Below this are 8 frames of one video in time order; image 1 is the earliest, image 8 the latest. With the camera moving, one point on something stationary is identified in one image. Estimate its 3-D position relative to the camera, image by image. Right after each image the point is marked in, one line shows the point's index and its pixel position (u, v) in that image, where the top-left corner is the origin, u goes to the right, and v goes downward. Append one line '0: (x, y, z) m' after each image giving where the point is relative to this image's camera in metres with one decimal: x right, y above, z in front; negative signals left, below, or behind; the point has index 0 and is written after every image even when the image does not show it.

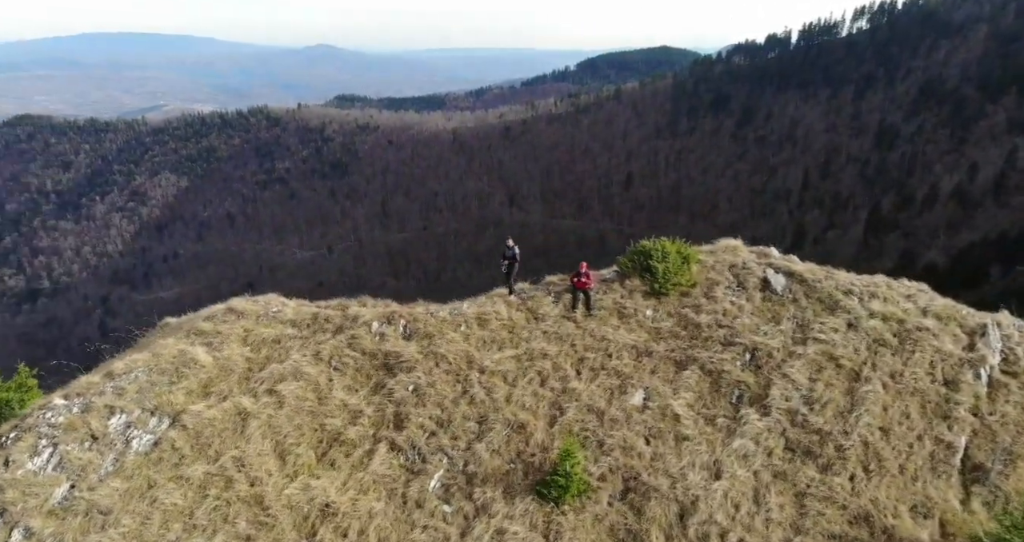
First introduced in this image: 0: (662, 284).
0: (+5.0, -0.5, +18.9) m
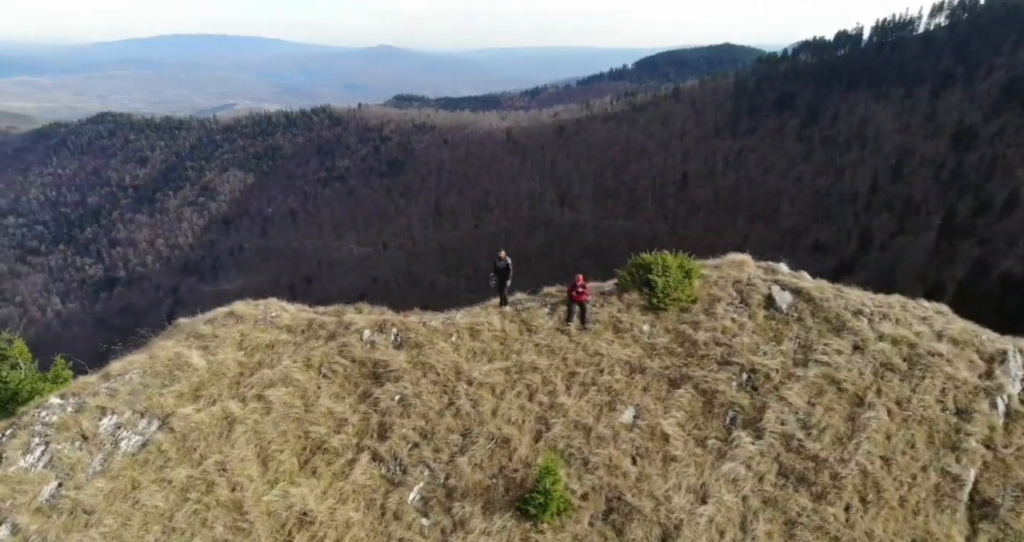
0: (+4.8, -0.9, +18.5) m
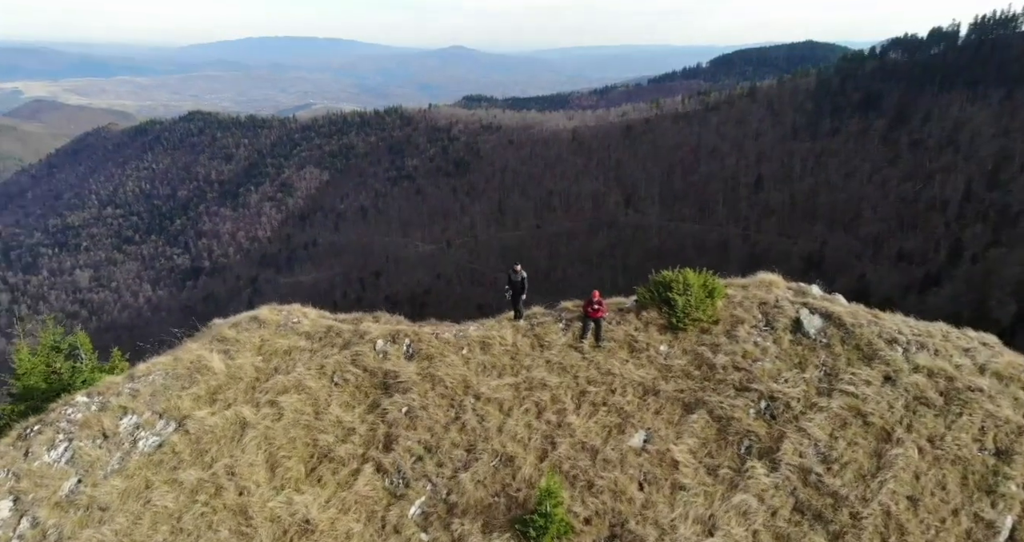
0: (+5.2, -1.5, +17.9) m
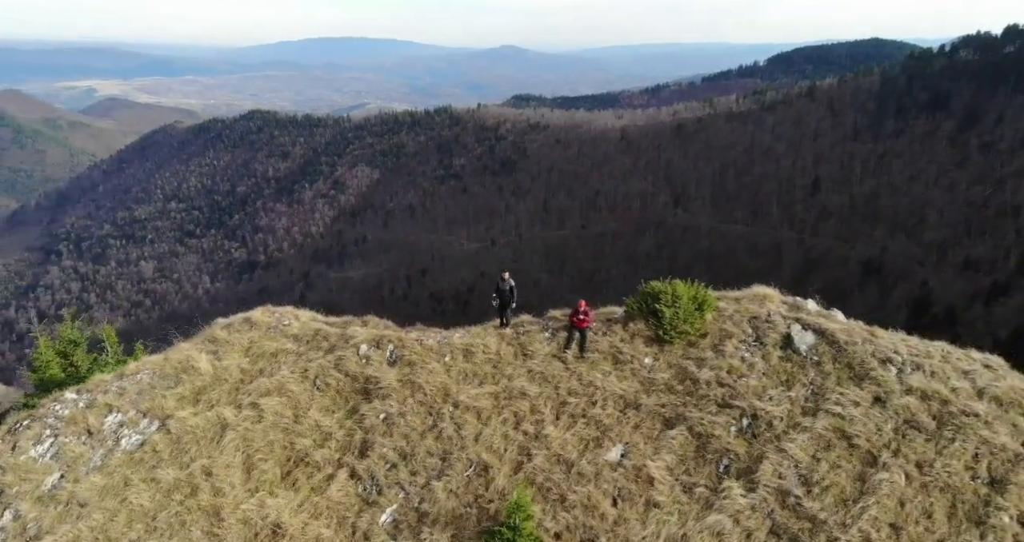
0: (+4.7, -1.8, +17.5) m
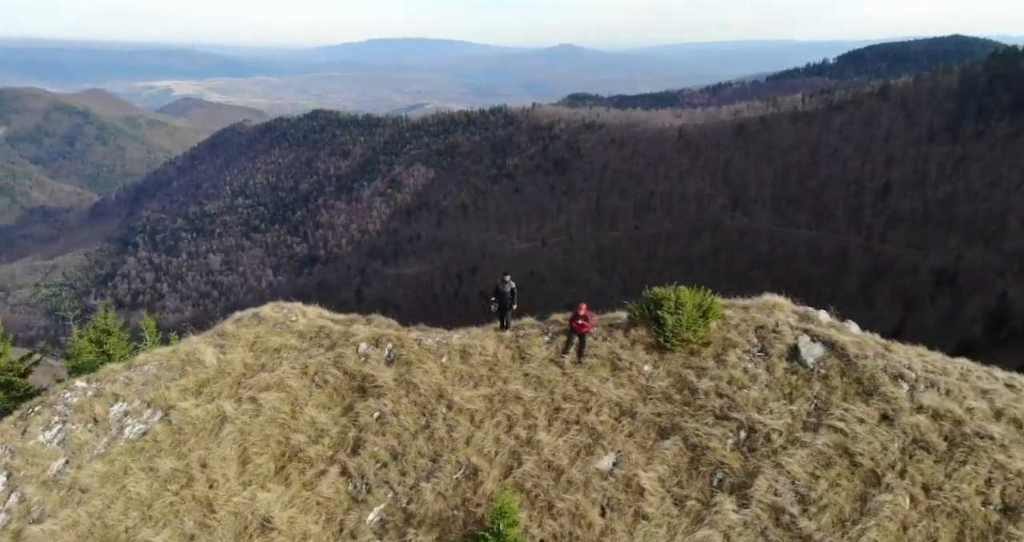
0: (+4.7, -2.0, +17.1) m
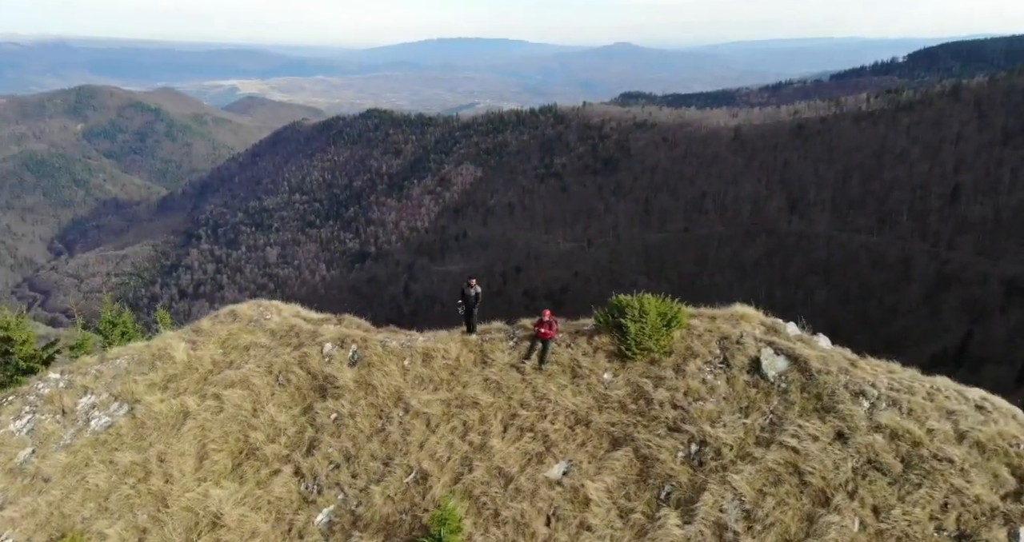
0: (+3.5, -2.2, +16.9) m
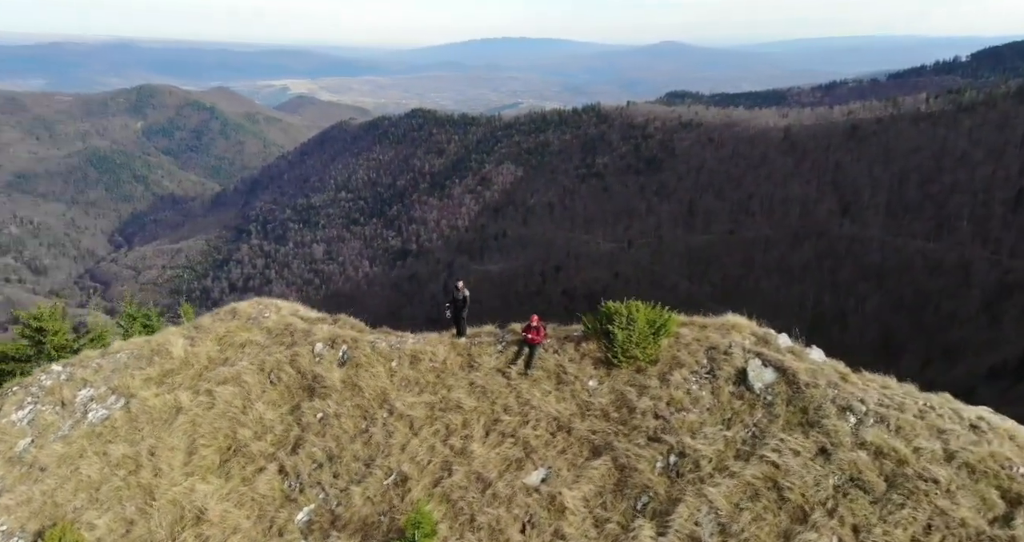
0: (+3.1, -2.4, +16.7) m
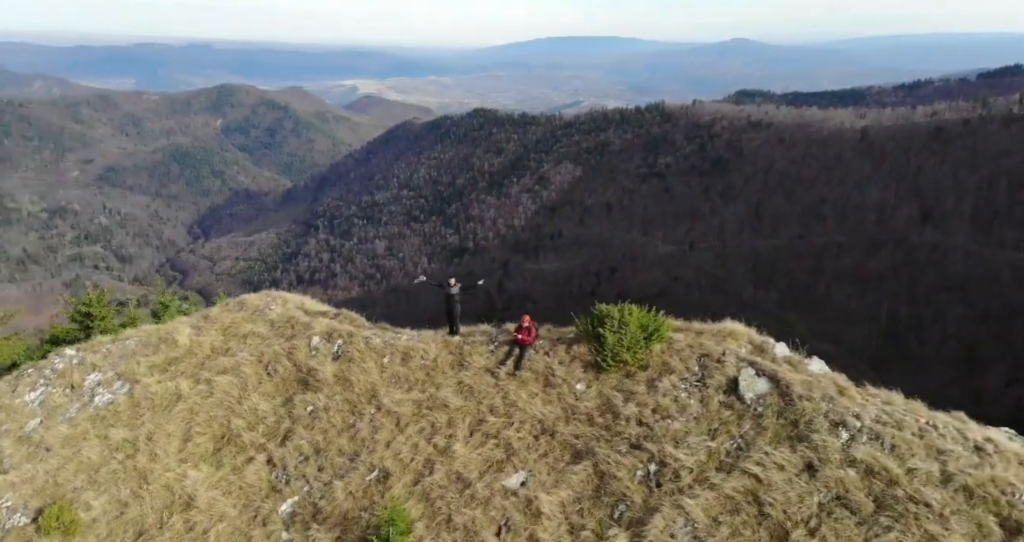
0: (+2.8, -2.5, +16.5) m
